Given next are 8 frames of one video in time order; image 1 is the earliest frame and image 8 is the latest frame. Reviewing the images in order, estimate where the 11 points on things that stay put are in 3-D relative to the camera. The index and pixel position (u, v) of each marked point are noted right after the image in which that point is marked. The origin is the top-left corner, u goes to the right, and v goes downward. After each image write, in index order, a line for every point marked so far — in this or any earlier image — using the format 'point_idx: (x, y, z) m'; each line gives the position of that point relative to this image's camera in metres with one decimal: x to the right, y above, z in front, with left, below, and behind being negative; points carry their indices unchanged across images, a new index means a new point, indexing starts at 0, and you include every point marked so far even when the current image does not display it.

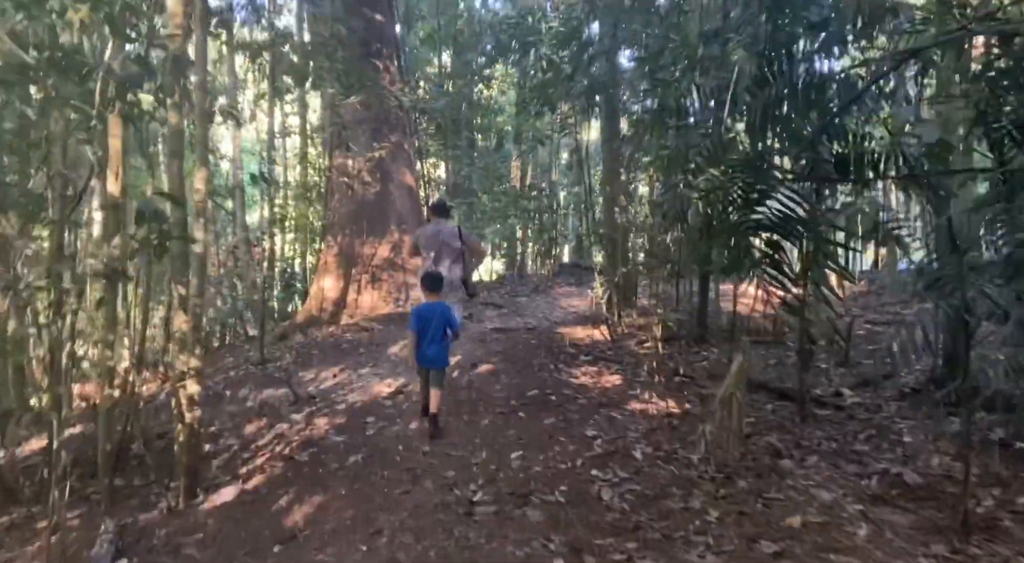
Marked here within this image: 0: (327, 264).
0: (-2.3, +0.2, +8.6) m
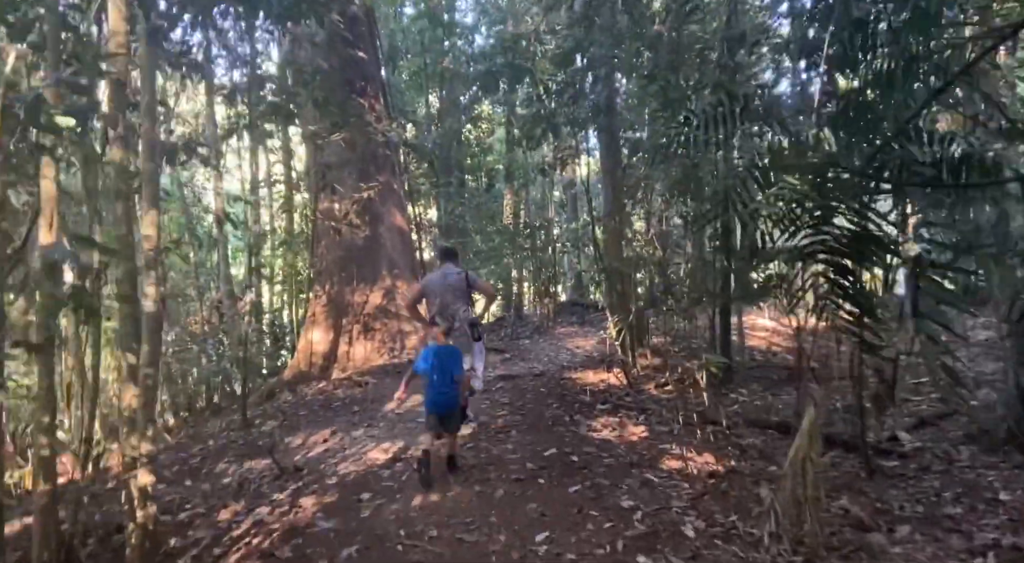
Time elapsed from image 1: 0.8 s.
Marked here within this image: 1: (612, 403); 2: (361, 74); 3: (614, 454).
0: (-2.3, -0.4, +8.1) m
1: (+0.8, -0.9, +5.2) m
2: (-1.7, +2.4, +8.0) m
3: (+0.6, -1.0, +3.9) m
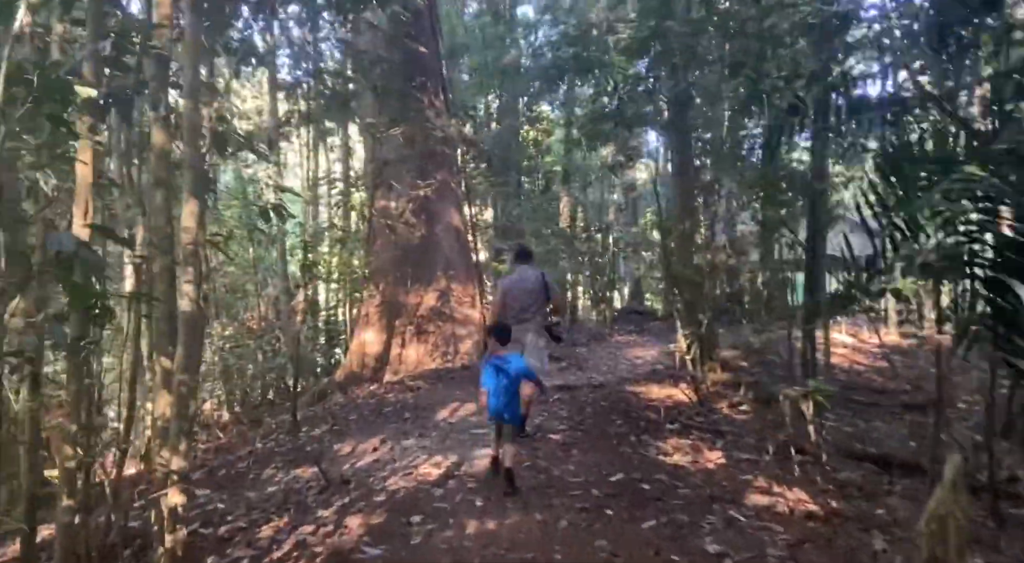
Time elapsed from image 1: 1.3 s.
0: (-1.6, -0.4, +7.9) m
1: (+1.2, -1.0, +4.8) m
2: (-1.0, +2.4, +7.8) m
3: (+0.9, -1.0, +3.5) m
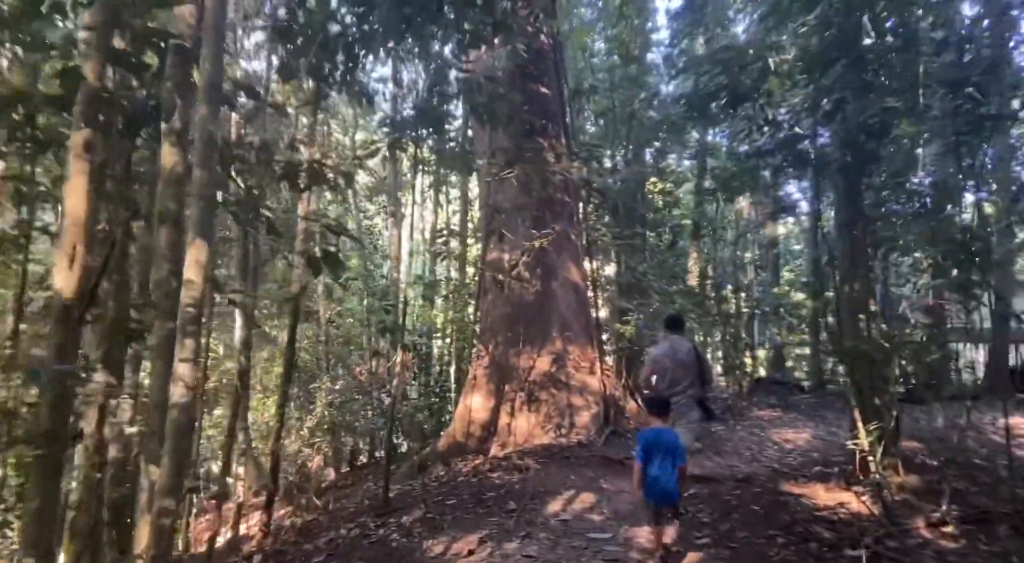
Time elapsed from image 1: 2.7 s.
0: (-0.4, -1.0, +7.2) m
1: (+1.9, -1.4, +3.6) m
2: (+0.3, +1.7, +7.2) m
3: (+1.4, -1.3, +2.4) m
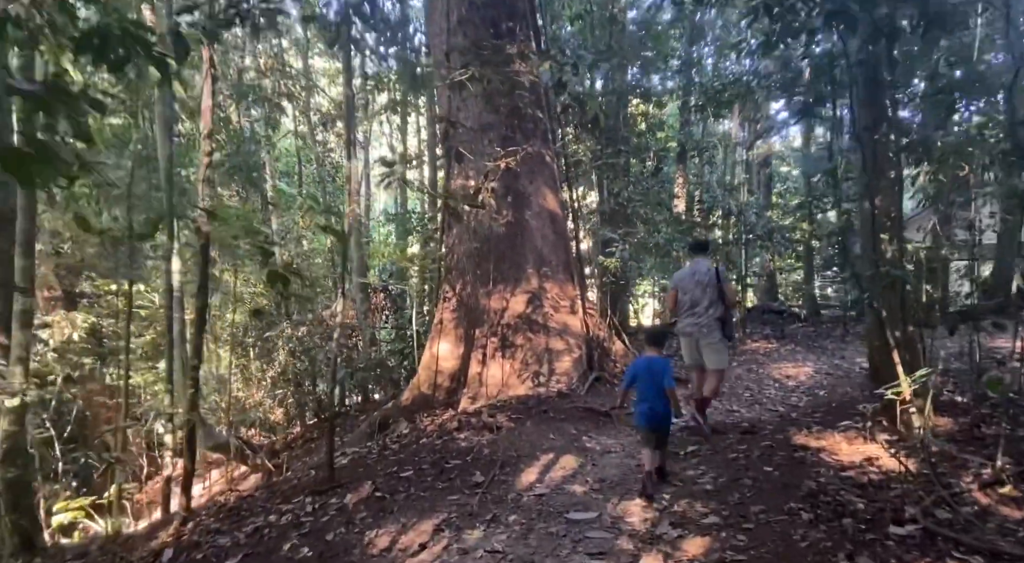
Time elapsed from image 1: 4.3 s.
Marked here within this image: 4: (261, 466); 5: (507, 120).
0: (-0.6, -0.4, +6.3) m
1: (+1.7, -1.0, +2.9) m
2: (0.0, +2.4, +6.1) m
3: (+1.2, -1.1, +1.6) m
4: (-2.5, -1.9, +7.1) m
5: (0.0, +1.4, +6.3) m
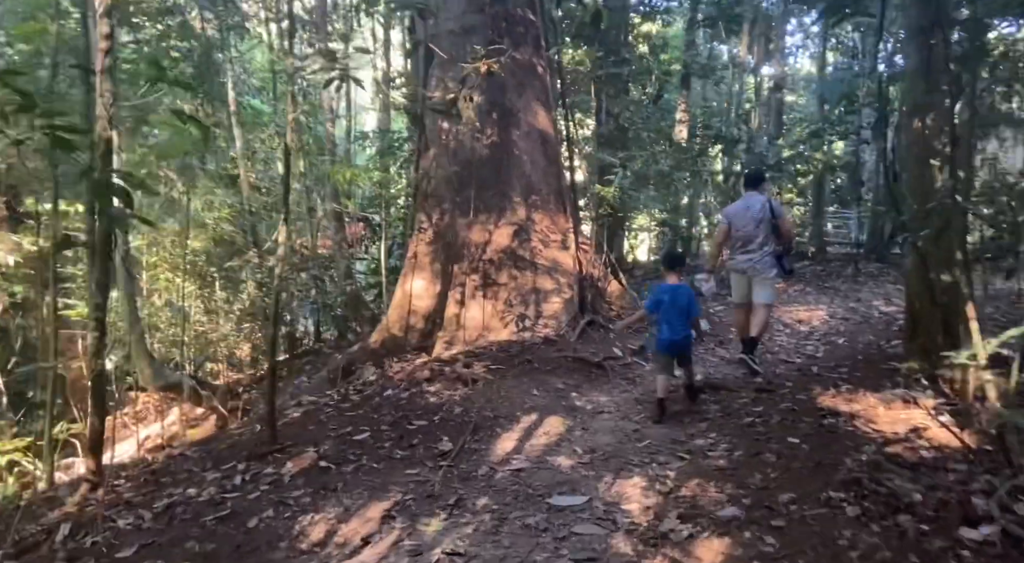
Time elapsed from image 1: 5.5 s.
0: (-0.8, +0.2, +5.6) m
1: (+1.6, -0.8, +2.3) m
2: (-0.1, +2.9, +5.1) m
3: (+1.1, -1.0, +1.0) m
4: (-2.7, -1.2, +6.5) m
5: (-0.1, +2.0, +5.4) m
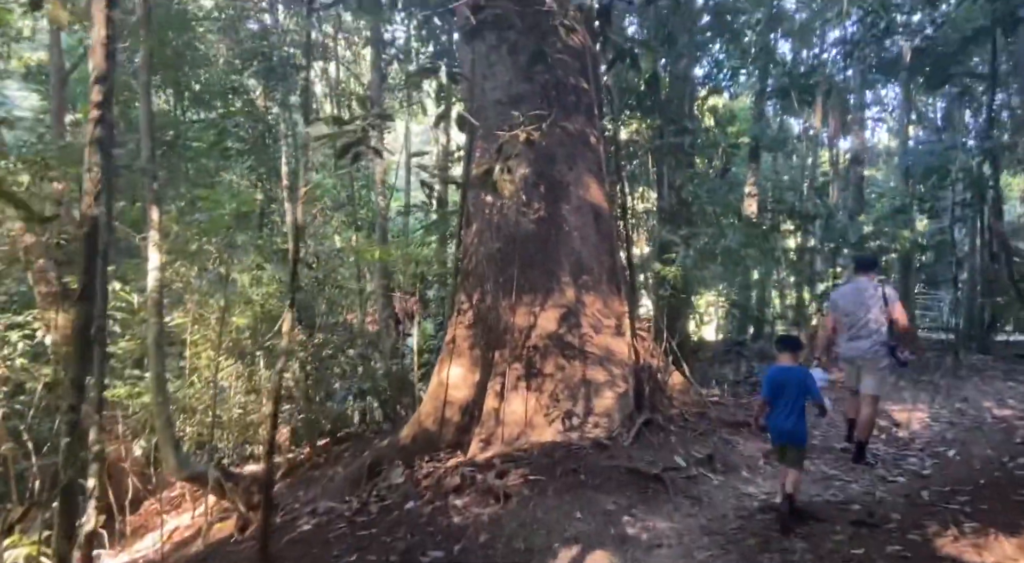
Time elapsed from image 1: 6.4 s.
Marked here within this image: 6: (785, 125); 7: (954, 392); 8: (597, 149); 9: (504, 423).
0: (-0.4, -0.4, +5.1) m
1: (+1.6, -1.1, +1.5) m
2: (+0.2, +2.3, +4.8) m
3: (+1.0, -1.2, +0.2) m
4: (-2.3, -1.9, +6.0) m
5: (+0.2, +1.4, +5.0) m
6: (+4.2, +2.4, +10.7) m
7: (+4.0, -1.0, +6.4) m
8: (+0.6, +1.0, +5.2) m
9: (0.0, -1.0, +4.8) m
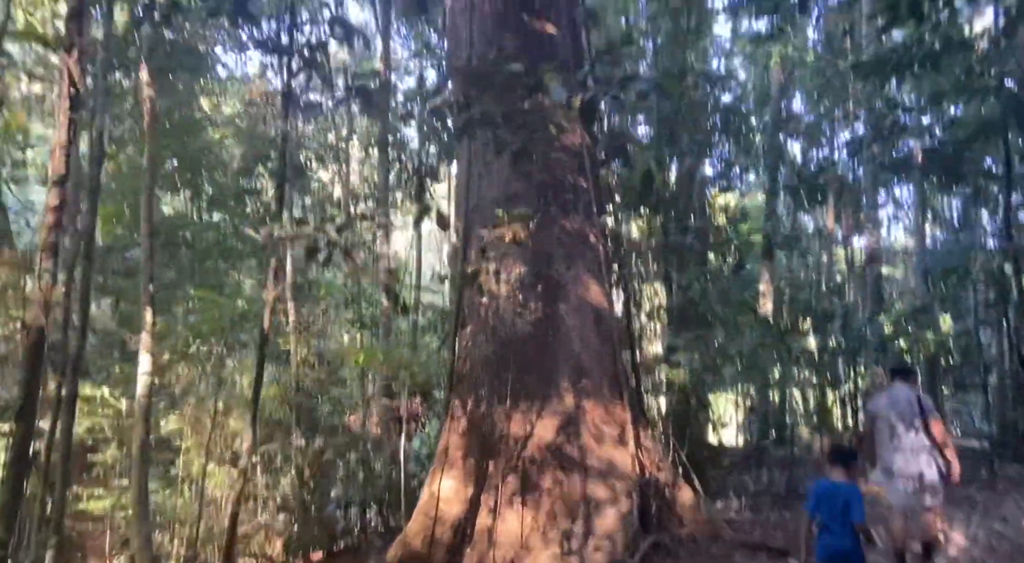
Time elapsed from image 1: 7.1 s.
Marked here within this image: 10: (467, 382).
0: (-0.4, -1.1, +4.7) m
1: (+1.5, -1.3, +1.0) m
2: (+0.2, +1.6, +4.8) m
3: (+0.9, -1.2, -0.2) m
4: (-2.3, -2.7, +5.5) m
5: (+0.2, +0.6, +4.9) m
6: (+4.3, +0.9, +10.5) m
7: (+4.1, -1.9, +5.9) m
8: (+0.6, +0.3, +5.0) m
9: (-0.1, -1.6, +4.4) m
10: (-0.3, -0.7, +4.8) m
